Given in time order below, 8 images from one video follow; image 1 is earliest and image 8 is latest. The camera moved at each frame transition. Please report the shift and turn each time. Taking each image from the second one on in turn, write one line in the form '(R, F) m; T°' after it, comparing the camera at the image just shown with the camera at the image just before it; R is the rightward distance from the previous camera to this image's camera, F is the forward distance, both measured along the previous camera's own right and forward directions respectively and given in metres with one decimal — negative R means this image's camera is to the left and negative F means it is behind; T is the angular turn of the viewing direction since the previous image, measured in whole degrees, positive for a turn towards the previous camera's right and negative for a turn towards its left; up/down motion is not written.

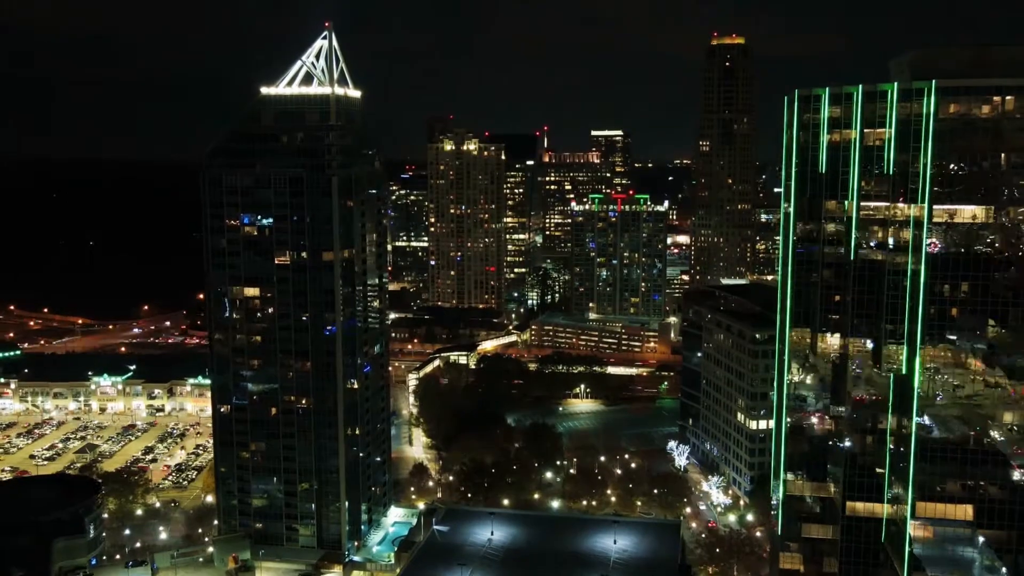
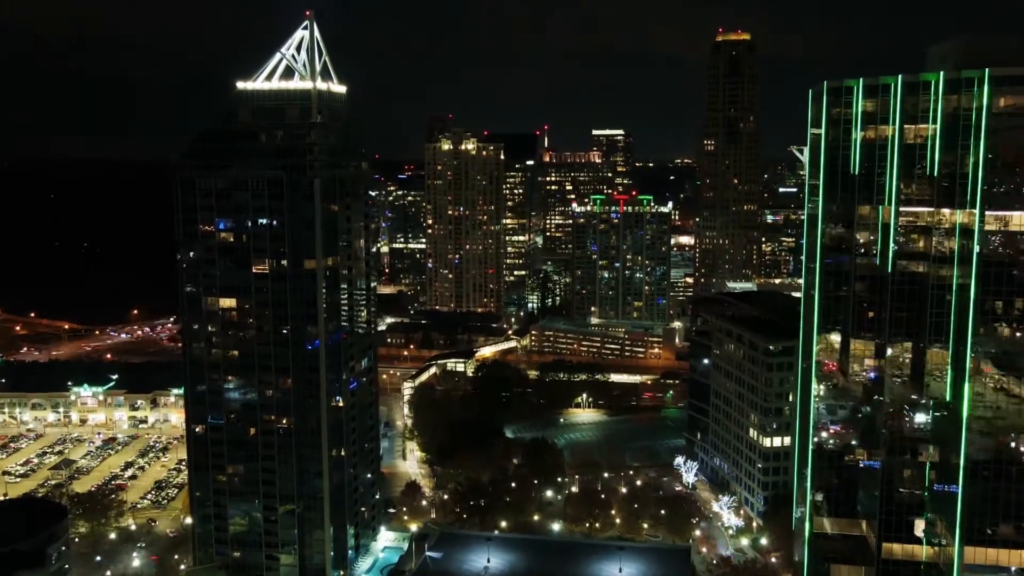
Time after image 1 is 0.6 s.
(+0.2, +3.3) m; 0°
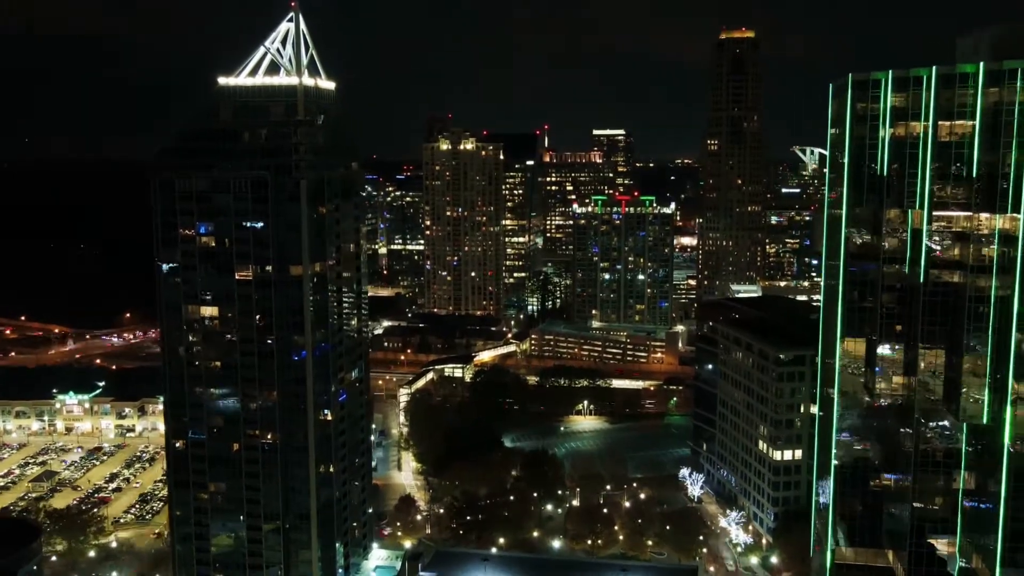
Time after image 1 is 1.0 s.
(+0.1, +2.3) m; 0°
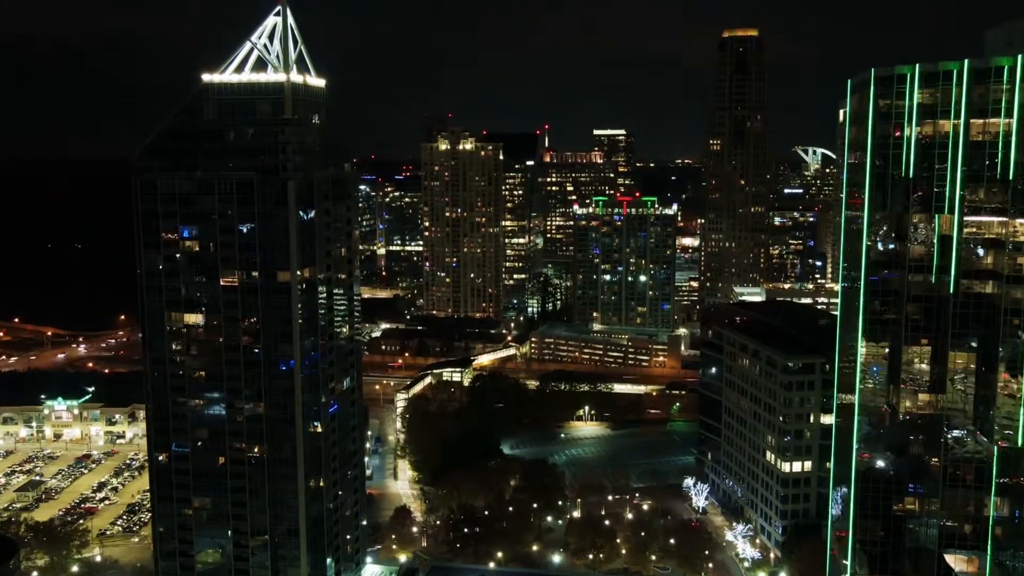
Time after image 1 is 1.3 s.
(+0.1, +1.8) m; 0°
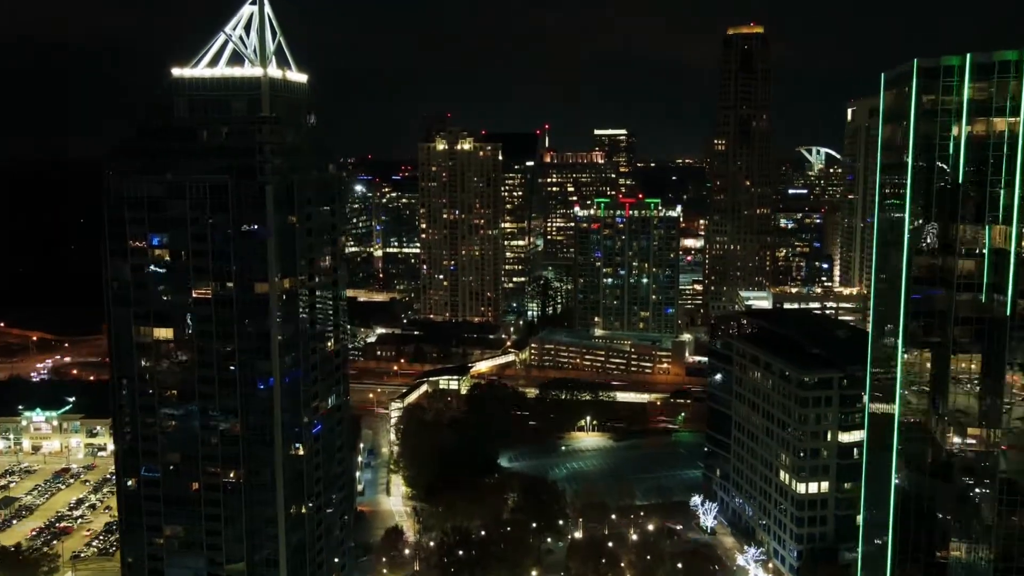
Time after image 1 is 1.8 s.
(+0.2, +2.9) m; 0°
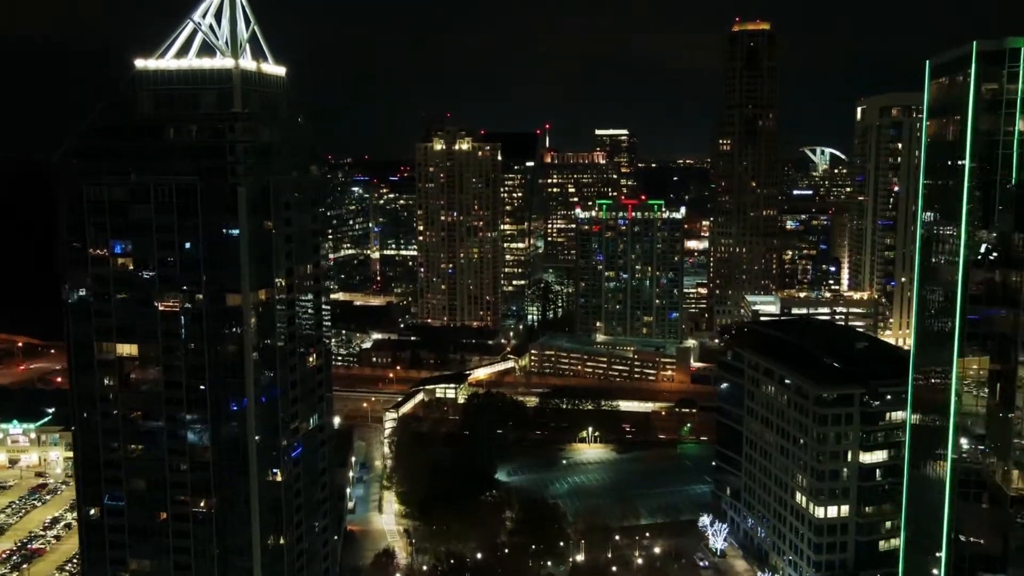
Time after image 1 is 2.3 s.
(+0.2, +3.0) m; 0°
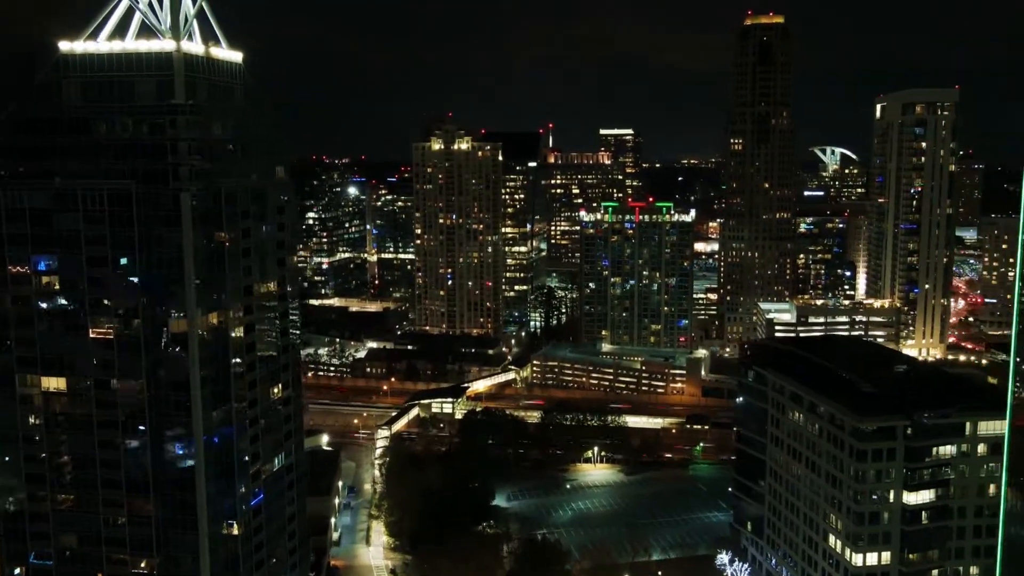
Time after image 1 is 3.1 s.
(+0.3, +4.8) m; 0°
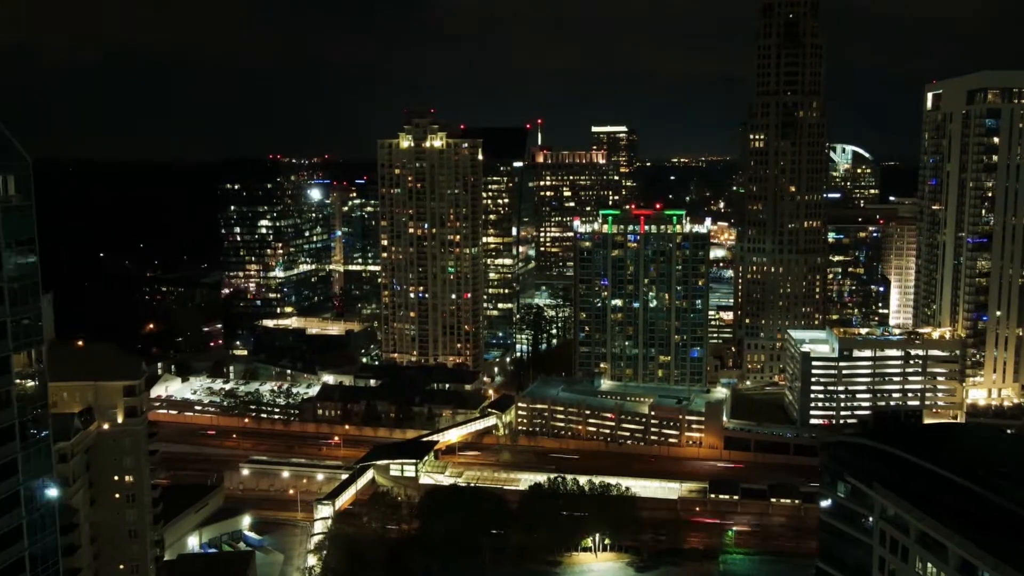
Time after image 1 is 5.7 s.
(+0.9, +15.6) m; +1°
